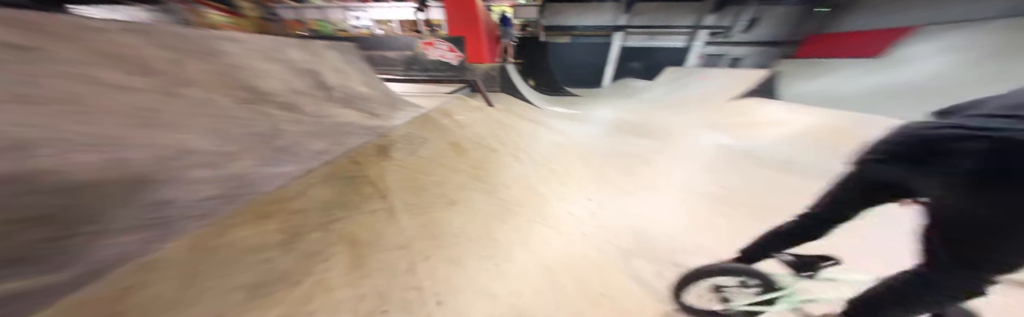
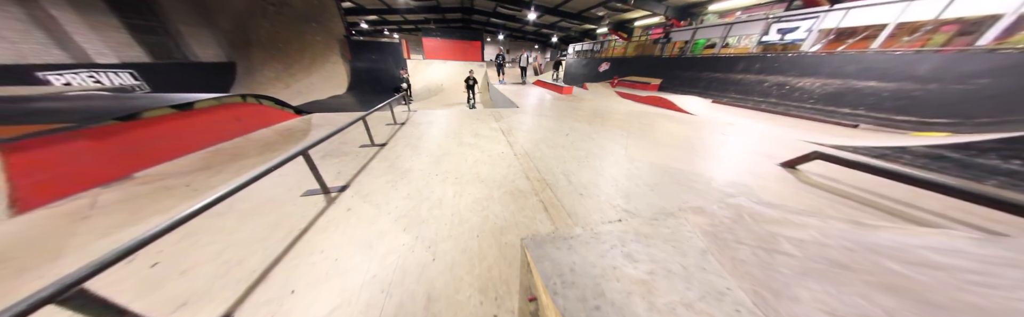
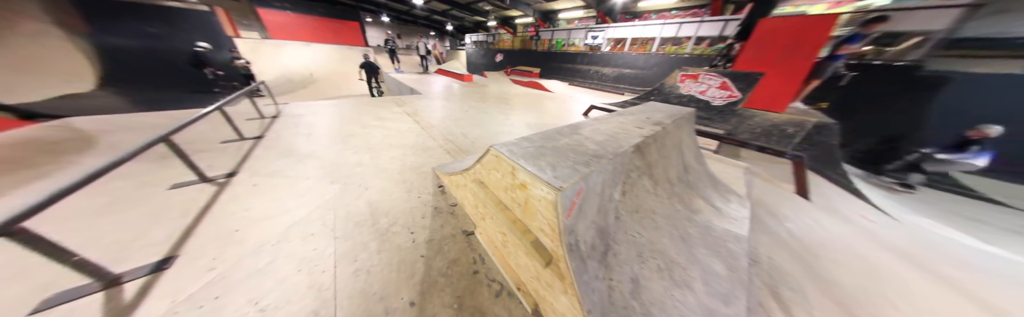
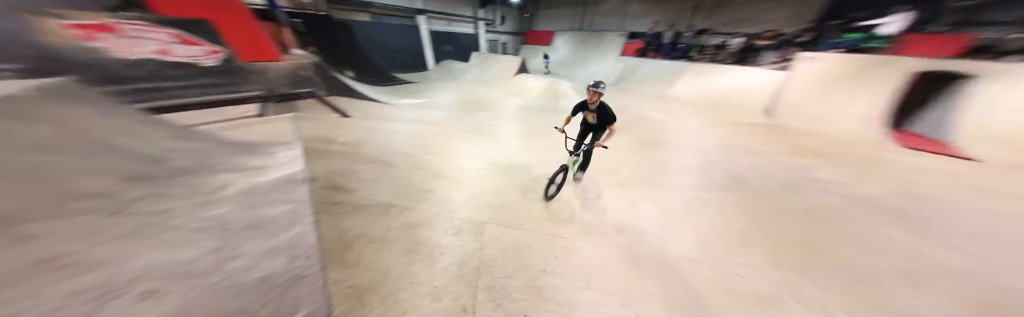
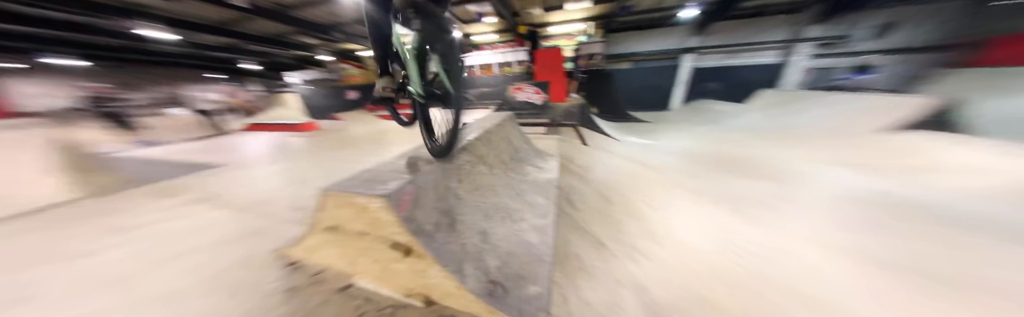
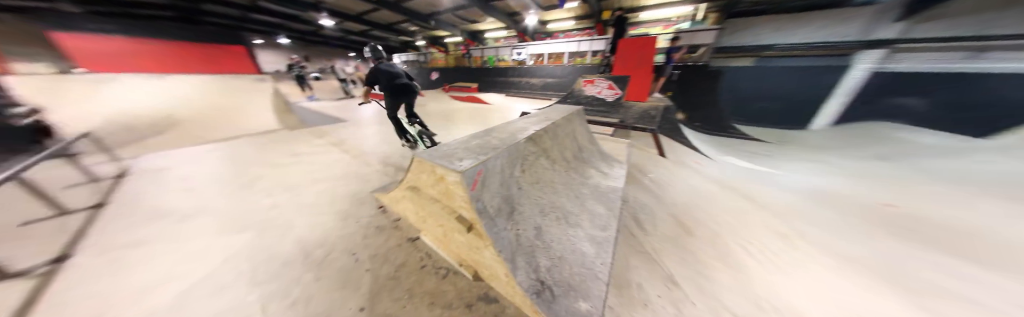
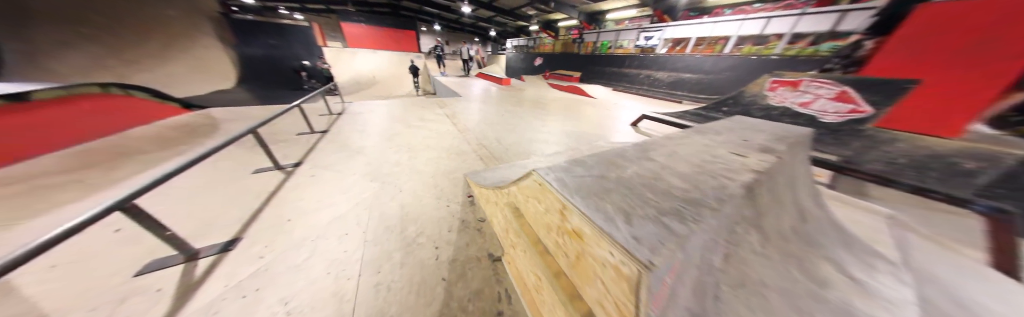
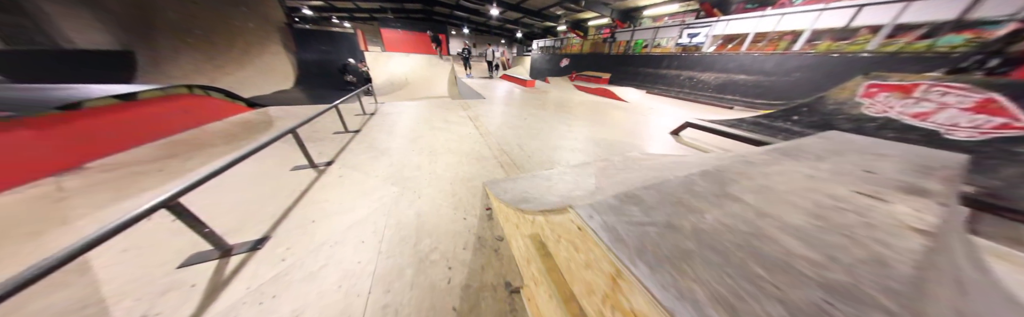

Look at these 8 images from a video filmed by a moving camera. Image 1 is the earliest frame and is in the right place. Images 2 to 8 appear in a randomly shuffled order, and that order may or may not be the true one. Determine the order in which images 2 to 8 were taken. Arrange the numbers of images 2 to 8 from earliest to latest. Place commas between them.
4, 5, 6, 3, 7, 8, 2
